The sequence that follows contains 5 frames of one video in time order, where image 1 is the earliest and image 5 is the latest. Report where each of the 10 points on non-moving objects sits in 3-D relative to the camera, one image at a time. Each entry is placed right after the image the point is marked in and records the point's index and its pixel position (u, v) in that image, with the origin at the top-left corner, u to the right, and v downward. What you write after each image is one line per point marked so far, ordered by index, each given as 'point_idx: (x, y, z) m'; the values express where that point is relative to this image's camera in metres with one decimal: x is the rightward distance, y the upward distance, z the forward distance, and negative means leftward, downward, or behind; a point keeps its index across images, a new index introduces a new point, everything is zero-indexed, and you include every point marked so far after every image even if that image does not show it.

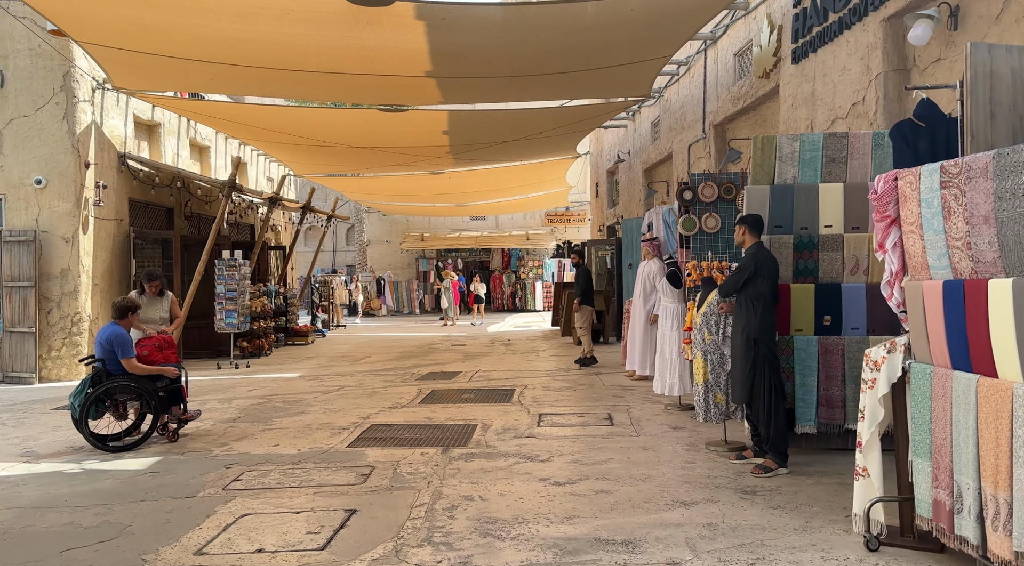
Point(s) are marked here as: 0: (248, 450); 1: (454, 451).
0: (-1.8, -1.2, +5.6) m
1: (-0.4, -1.1, +5.1) m
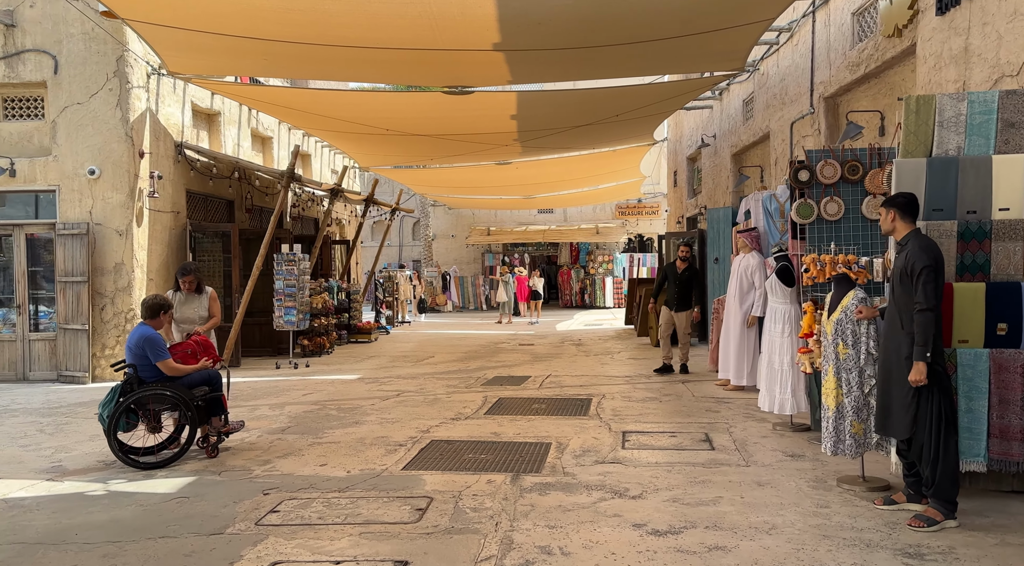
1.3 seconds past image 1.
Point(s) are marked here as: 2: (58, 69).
0: (-1.3, -1.1, +4.9) m
1: (+0.1, -1.0, +4.3) m
2: (-5.1, +2.4, +9.2) m
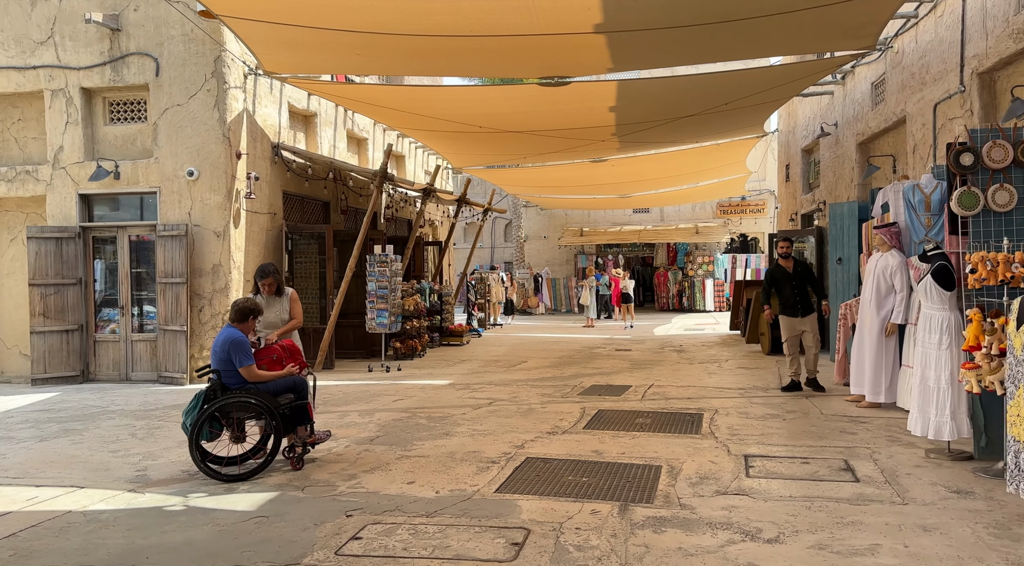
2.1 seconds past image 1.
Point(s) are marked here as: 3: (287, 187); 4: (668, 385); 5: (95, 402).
0: (-0.7, -1.1, +4.5) m
1: (+0.6, -1.1, +3.8) m
2: (-4.0, +2.4, +9.2) m
3: (-2.8, +1.2, +10.3) m
4: (+1.7, -1.1, +8.6) m
5: (-4.1, -1.2, +8.1) m
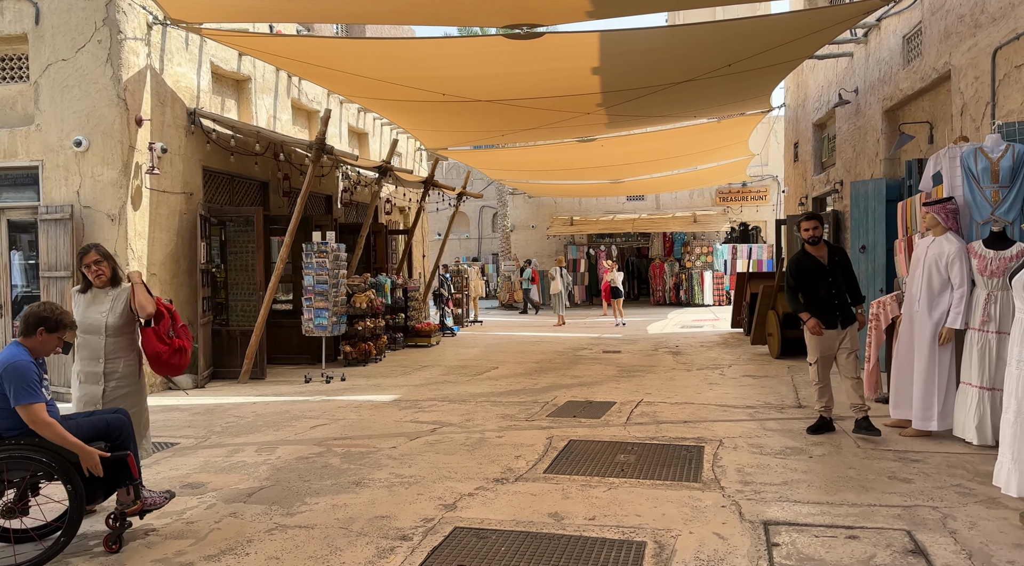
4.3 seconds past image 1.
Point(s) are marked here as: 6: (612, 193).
0: (-1.1, -1.1, +3.0) m
1: (+0.2, -1.1, +2.2) m
2: (-4.4, +2.4, +7.6) m
3: (-3.2, +1.3, +8.7) m
4: (+1.3, -1.0, +7.1) m
5: (-4.5, -1.2, +6.5) m
6: (+2.4, +2.2, +19.4) m
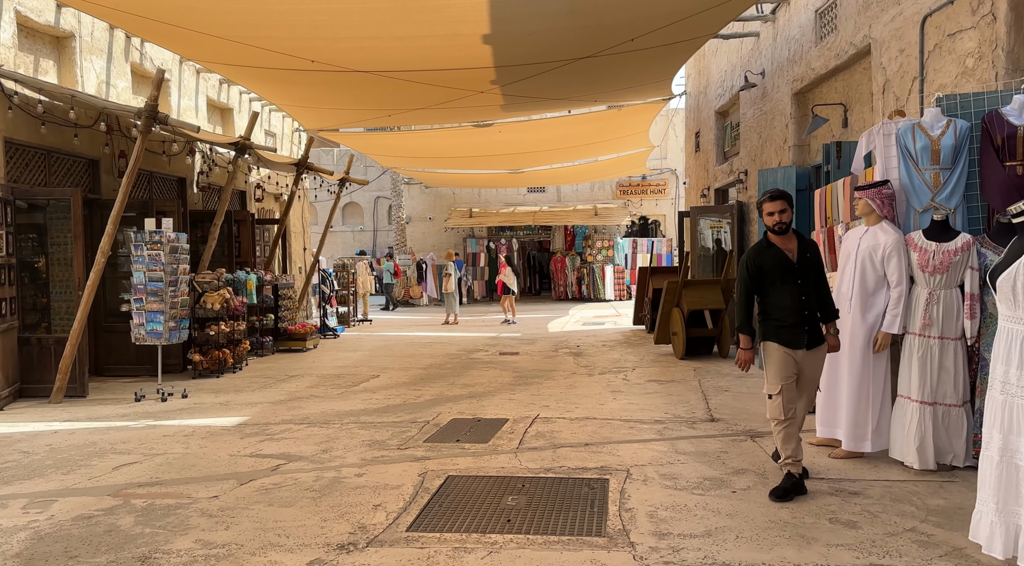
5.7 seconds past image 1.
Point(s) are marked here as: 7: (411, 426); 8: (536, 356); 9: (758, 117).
0: (-1.5, -1.2, +1.8) m
1: (-0.1, -1.1, +1.2) m
2: (-5.3, +2.4, +5.9) m
3: (-4.3, +1.3, +7.2) m
4: (+0.3, -1.0, +6.1) m
5: (-5.3, -1.2, +4.9) m
6: (0.0, +2.3, +18.5) m
7: (-0.7, -1.0, +5.9) m
8: (+0.3, -0.9, +10.1) m
9: (+2.6, +1.7, +8.5) m
